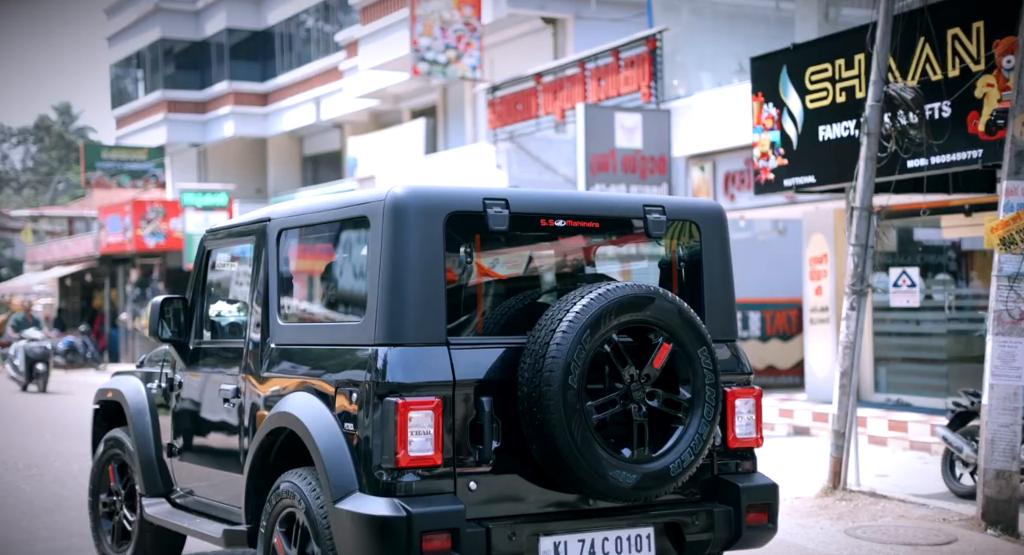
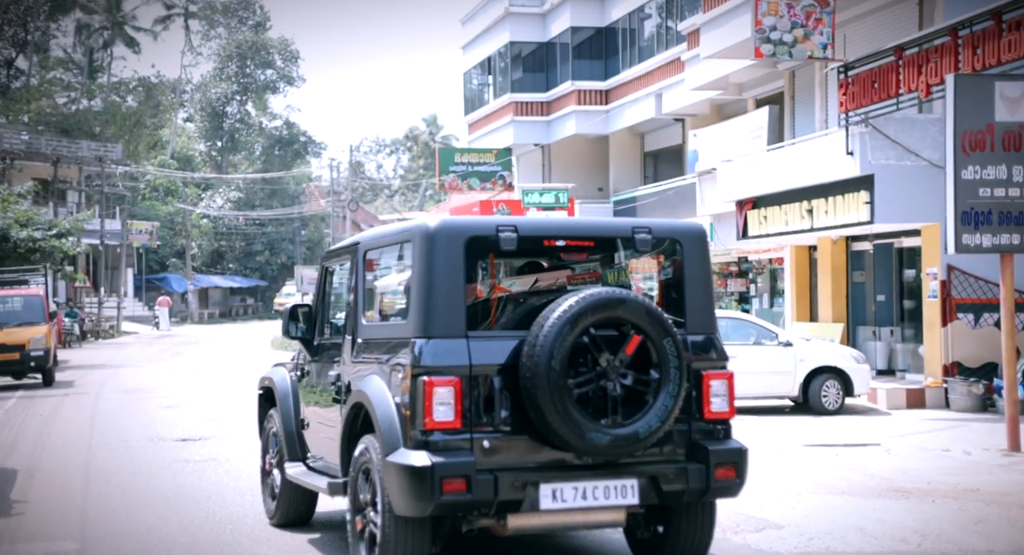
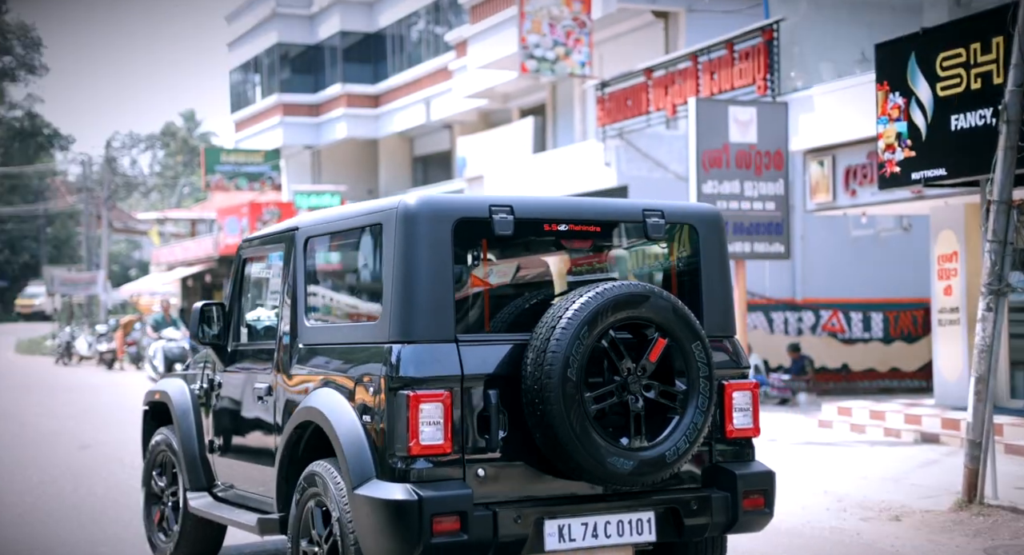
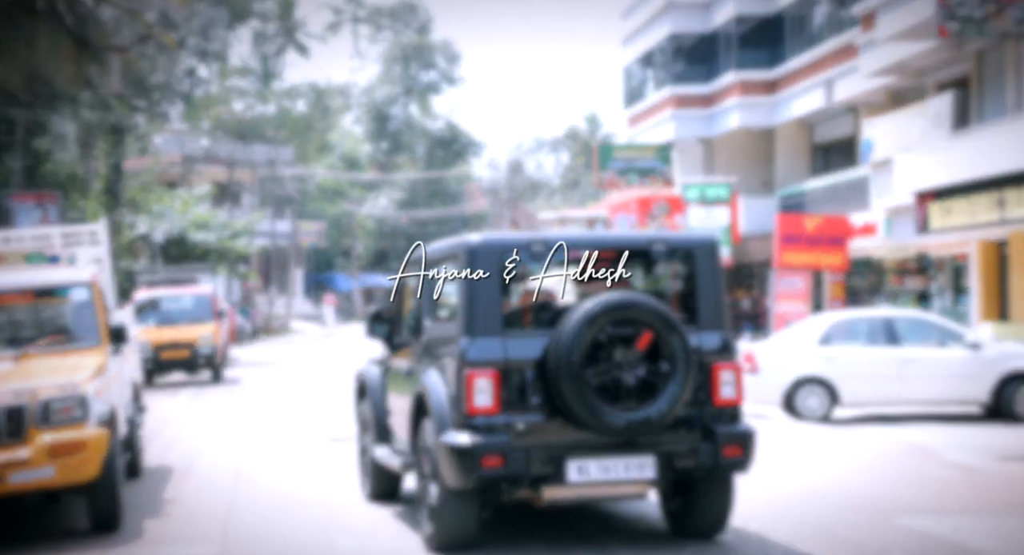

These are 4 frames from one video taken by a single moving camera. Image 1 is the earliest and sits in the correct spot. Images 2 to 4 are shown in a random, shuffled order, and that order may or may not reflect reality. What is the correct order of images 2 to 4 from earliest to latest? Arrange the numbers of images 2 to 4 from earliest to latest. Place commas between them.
3, 2, 4
